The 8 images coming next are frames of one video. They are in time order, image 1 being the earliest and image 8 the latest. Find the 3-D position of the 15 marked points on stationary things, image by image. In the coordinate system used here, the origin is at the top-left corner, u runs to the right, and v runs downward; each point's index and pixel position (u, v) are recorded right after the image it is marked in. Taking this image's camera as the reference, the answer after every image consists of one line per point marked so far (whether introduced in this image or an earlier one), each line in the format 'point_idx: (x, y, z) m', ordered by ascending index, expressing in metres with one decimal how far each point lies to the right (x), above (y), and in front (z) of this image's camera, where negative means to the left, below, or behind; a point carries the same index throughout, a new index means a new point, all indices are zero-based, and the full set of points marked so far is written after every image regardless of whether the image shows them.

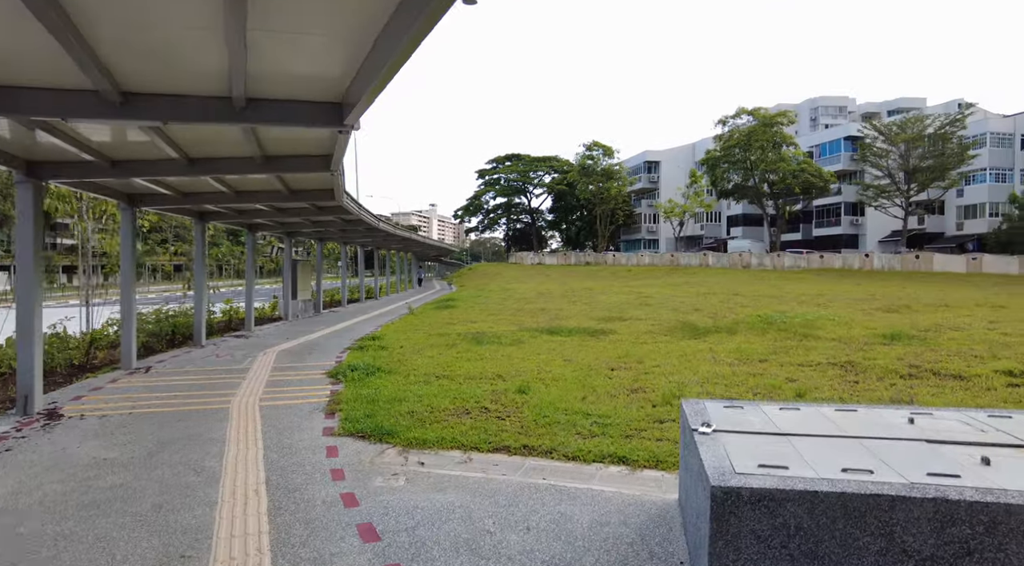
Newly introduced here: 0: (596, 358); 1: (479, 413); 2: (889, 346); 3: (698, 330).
0: (+1.1, -1.0, +9.6) m
1: (-0.3, -1.1, +6.0) m
2: (+5.9, -1.0, +11.3) m
3: (+3.6, -0.9, +13.6) m
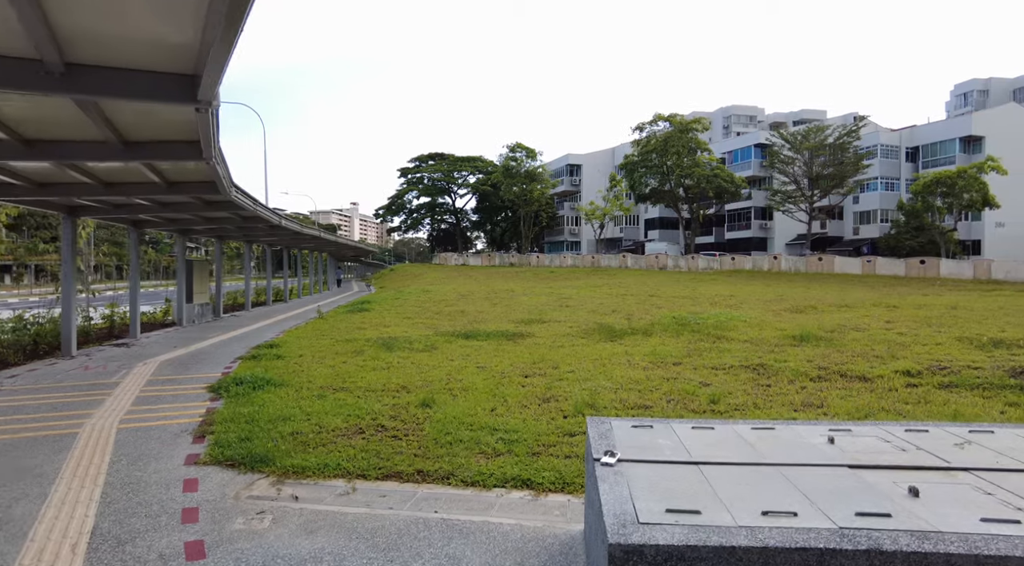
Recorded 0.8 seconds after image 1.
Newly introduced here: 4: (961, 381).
0: (0.0, -1.1, +9.2) m
1: (-1.1, -1.2, +5.5) m
2: (+4.5, -1.0, +11.4) m
3: (+1.9, -0.9, +13.4) m
4: (+5.7, -1.2, +9.1) m
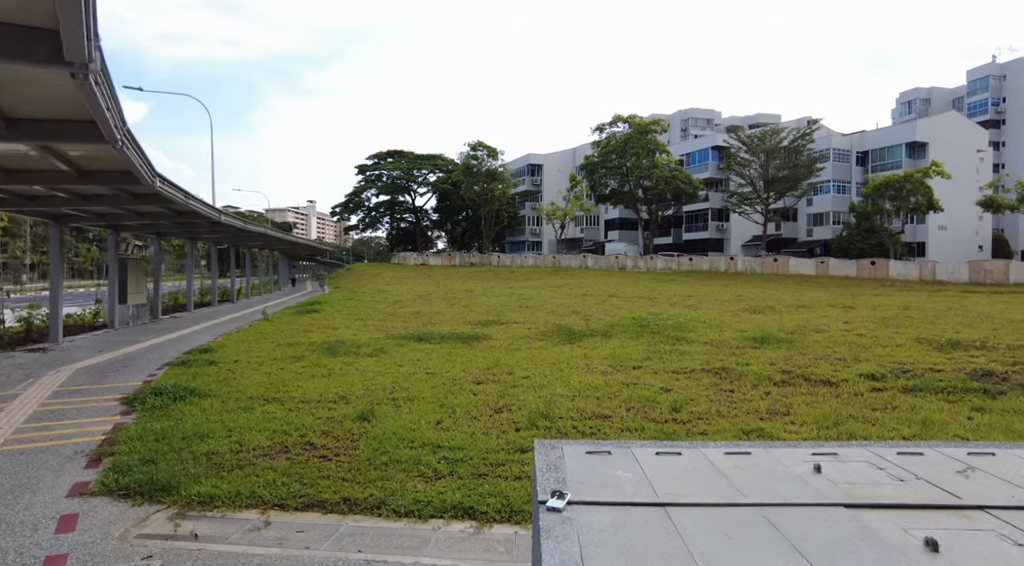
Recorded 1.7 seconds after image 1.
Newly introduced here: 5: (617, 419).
0: (-0.6, -1.1, +8.7) m
1: (-1.5, -1.2, +4.9) m
2: (+3.8, -1.0, +11.1) m
3: (+1.1, -0.9, +13.0) m
4: (+5.1, -1.3, +8.8) m
5: (+0.9, -1.2, +6.3) m
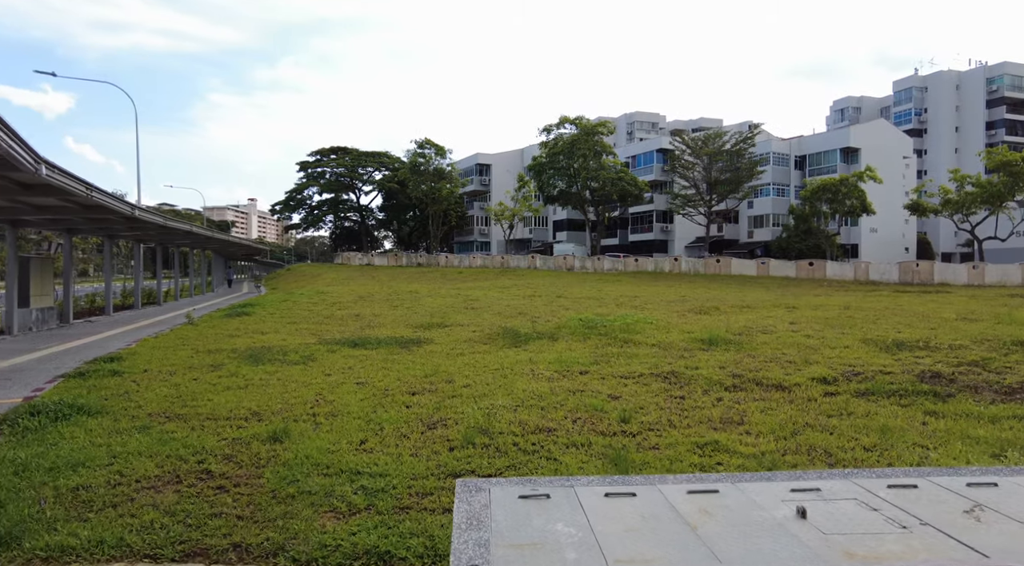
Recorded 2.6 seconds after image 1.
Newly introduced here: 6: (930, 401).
0: (-1.3, -1.1, +8.0) m
1: (-1.9, -1.2, +4.2) m
2: (+2.9, -1.0, +10.7) m
3: (+0.1, -1.0, +12.5) m
4: (+4.4, -1.3, +8.6) m
5: (+0.4, -1.2, +5.7) m
6: (+4.8, -1.3, +8.1) m
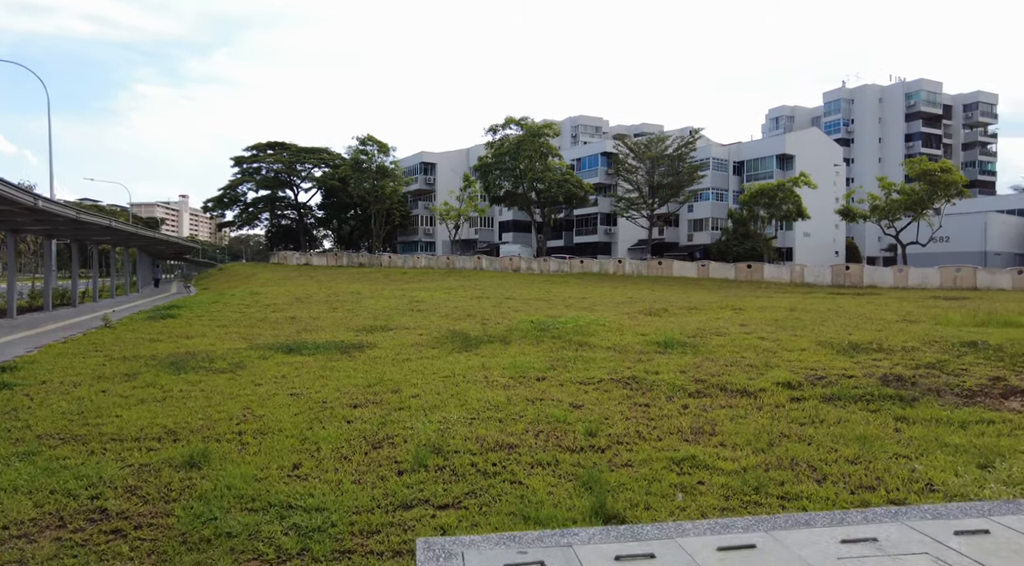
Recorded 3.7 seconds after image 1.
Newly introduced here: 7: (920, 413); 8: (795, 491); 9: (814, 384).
0: (-1.8, -1.1, +7.3) m
1: (-2.1, -1.2, +3.4) m
2: (+2.2, -1.1, +10.3) m
3: (-0.7, -1.0, +11.8) m
4: (+3.8, -1.3, +8.3) m
5: (+0.1, -1.2, +5.1) m
6: (+4.3, -1.4, +7.9) m
7: (+4.4, -1.4, +7.6) m
8: (+1.9, -1.4, +4.7) m
9: (+3.7, -1.2, +8.6) m
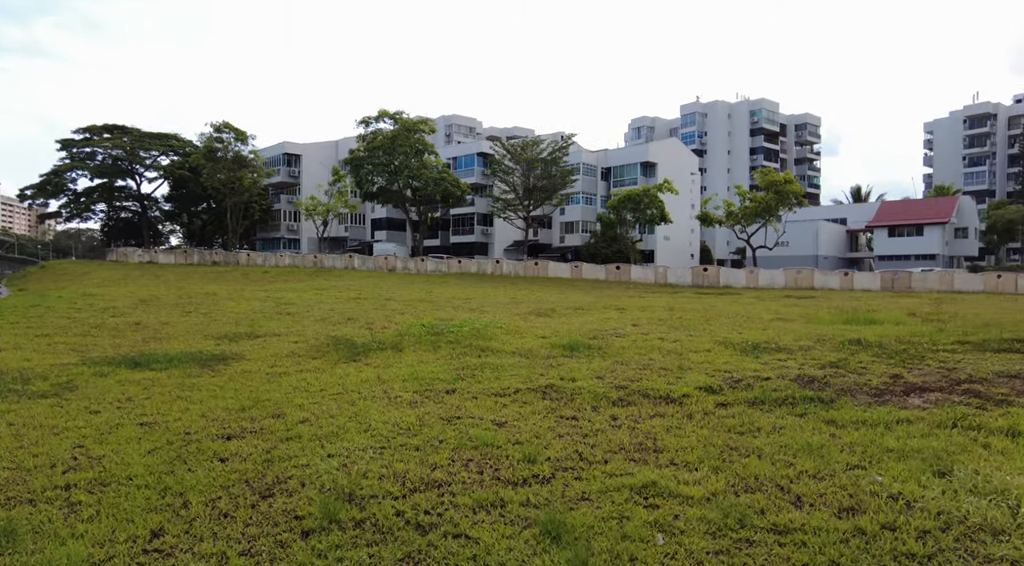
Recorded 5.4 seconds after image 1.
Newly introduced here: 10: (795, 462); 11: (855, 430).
0: (-2.6, -1.1, +5.9) m
1: (-2.1, -1.2, +2.1) m
2: (+0.8, -1.0, +9.6) m
3: (-2.3, -1.0, +10.6) m
4: (+2.8, -1.2, +7.9) m
5: (-0.3, -1.2, +4.1) m
6: (+3.3, -1.3, +7.6) m
7: (+3.4, -1.4, +7.4) m
8: (+1.5, -1.3, +4.0) m
9: (+2.6, -1.2, +8.2) m
10: (+2.1, -1.4, +5.4) m
11: (+3.3, -1.4, +6.8) m
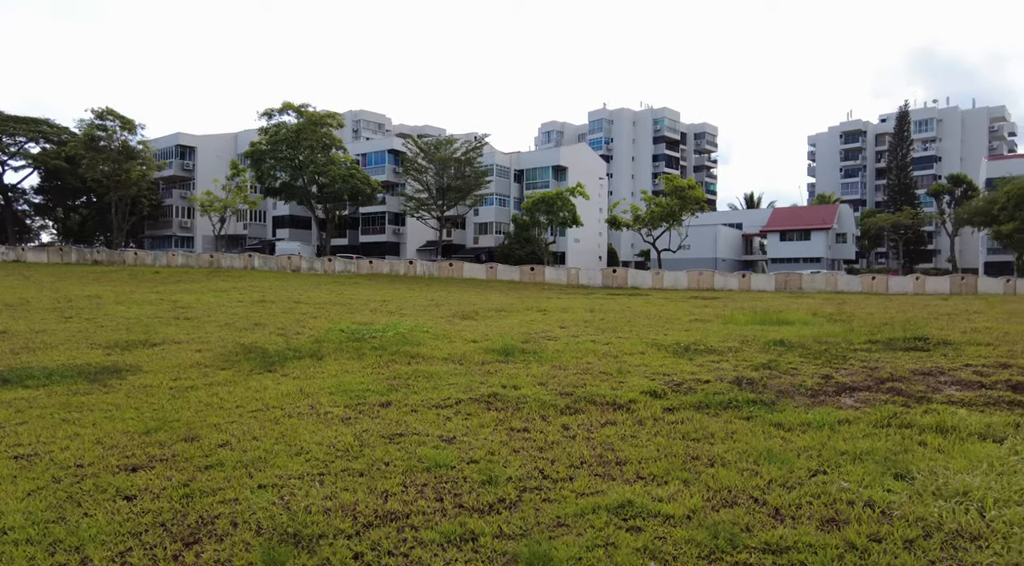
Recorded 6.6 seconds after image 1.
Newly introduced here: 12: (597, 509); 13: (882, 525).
0: (-2.9, -1.1, +5.1) m
1: (-2.0, -1.2, +1.4) m
2: (-0.1, -1.1, +9.2) m
3: (-3.3, -1.0, +9.8) m
4: (+2.1, -1.3, +7.8) m
5: (-0.5, -1.2, +3.6) m
6: (+2.7, -1.3, +7.5) m
7: (+2.8, -1.4, +7.3) m
8: (+1.4, -1.4, +3.8) m
9: (+1.9, -1.2, +8.1) m
10: (+1.8, -1.4, +5.2) m
11: (+2.7, -1.4, +6.7) m
12: (+0.5, -1.3, +4.0) m
13: (+2.2, -1.4, +4.2) m
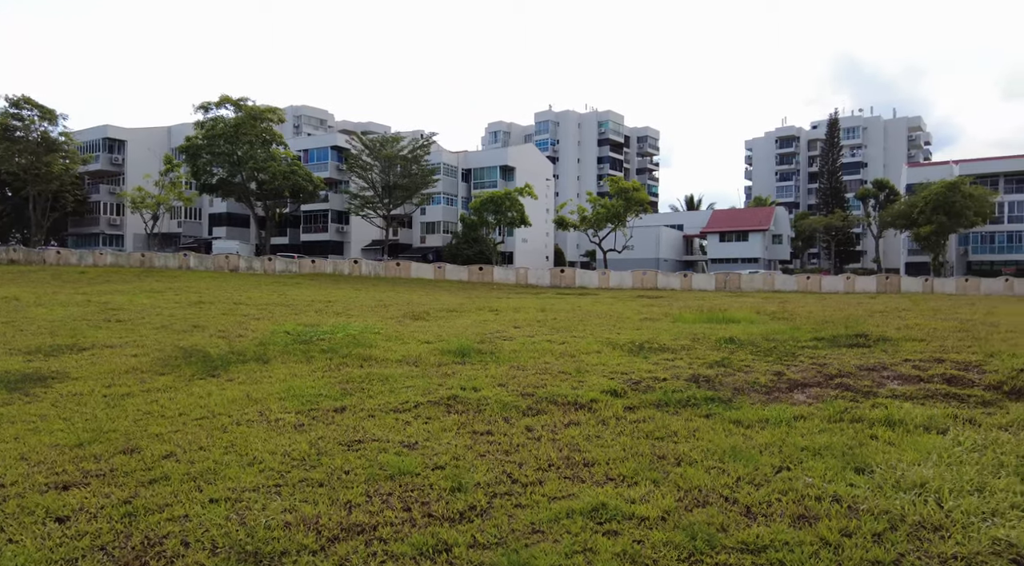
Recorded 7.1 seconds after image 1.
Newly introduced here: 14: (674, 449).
0: (-3.2, -1.1, +4.7) m
1: (-2.0, -1.2, +1.1) m
2: (-0.6, -1.1, +9.1) m
3: (-3.9, -1.0, +9.4) m
4: (+1.7, -1.2, +7.8) m
5: (-0.6, -1.2, +3.4) m
6: (+2.3, -1.3, +7.6) m
7: (+2.4, -1.4, +7.4) m
8: (+1.2, -1.3, +3.7) m
9: (+1.4, -1.2, +8.1) m
10: (+1.6, -1.3, +5.2) m
11: (+2.4, -1.4, +6.8) m
12: (+0.3, -1.3, +3.9) m
13: (+2.0, -1.4, +4.2) m
14: (+1.3, -1.3, +5.7) m
